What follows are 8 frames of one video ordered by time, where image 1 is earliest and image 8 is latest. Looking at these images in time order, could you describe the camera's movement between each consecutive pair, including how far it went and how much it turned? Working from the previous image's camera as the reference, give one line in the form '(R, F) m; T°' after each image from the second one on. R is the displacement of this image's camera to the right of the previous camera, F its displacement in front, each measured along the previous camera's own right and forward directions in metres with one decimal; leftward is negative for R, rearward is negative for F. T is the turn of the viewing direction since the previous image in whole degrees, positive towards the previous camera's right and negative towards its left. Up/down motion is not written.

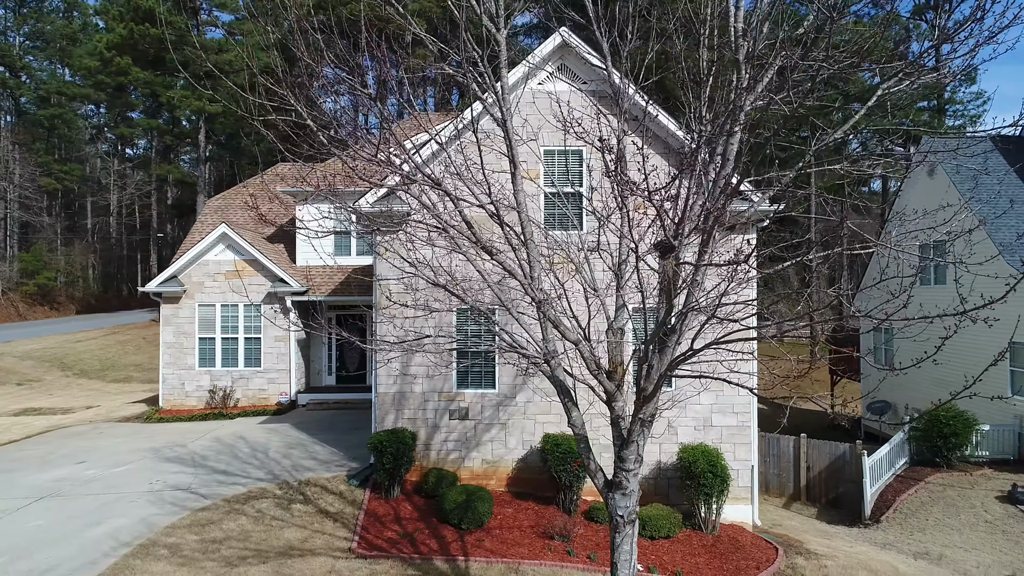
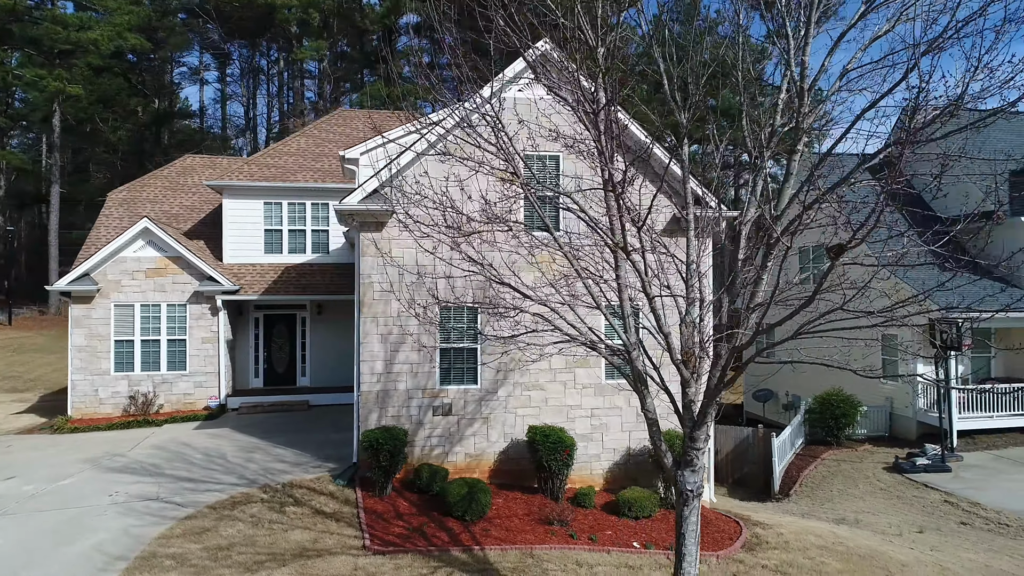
(-2.0, -0.2) m; +11°
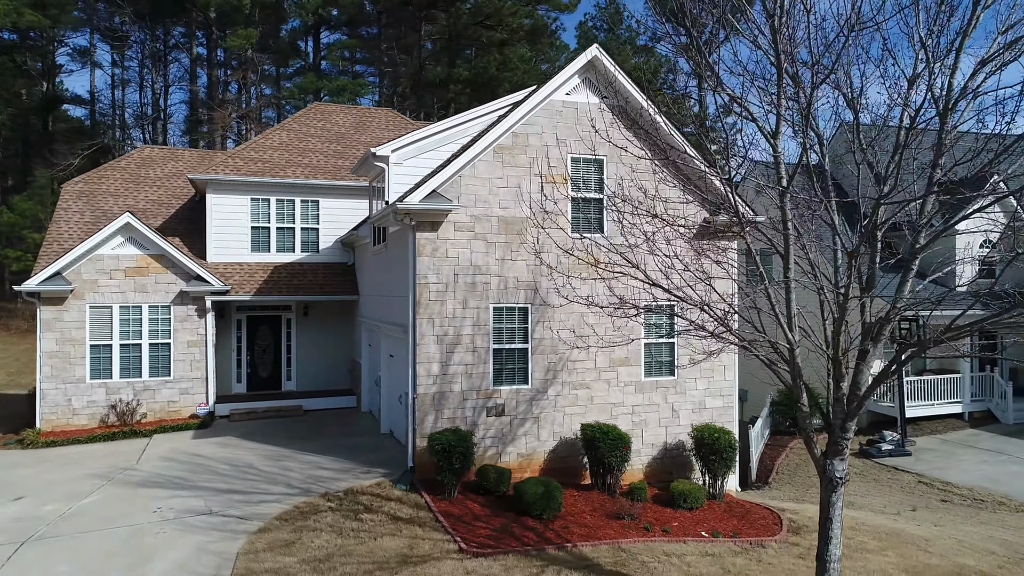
(-2.7, +0.1) m; +8°
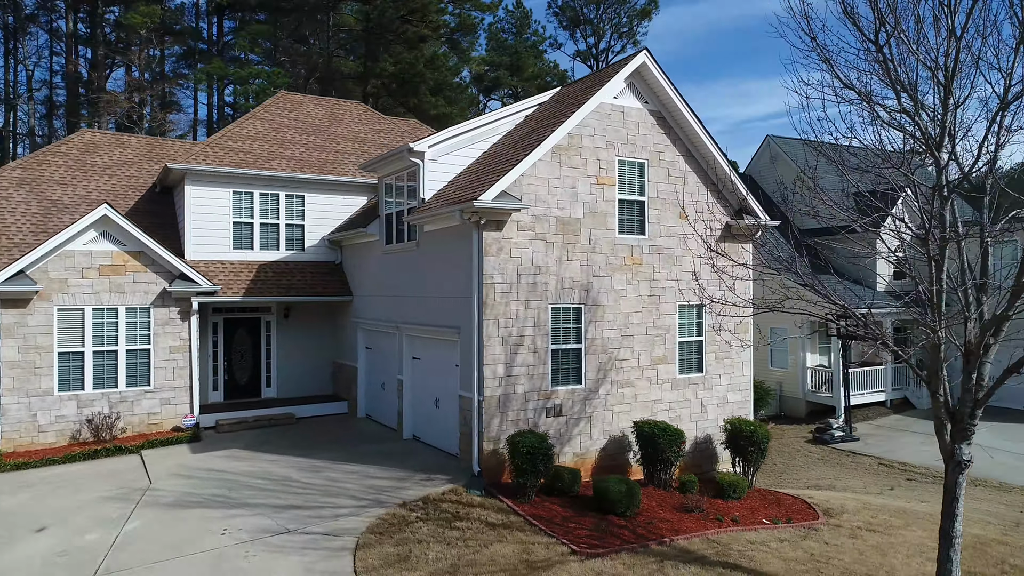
(-3.1, +0.3) m; +10°
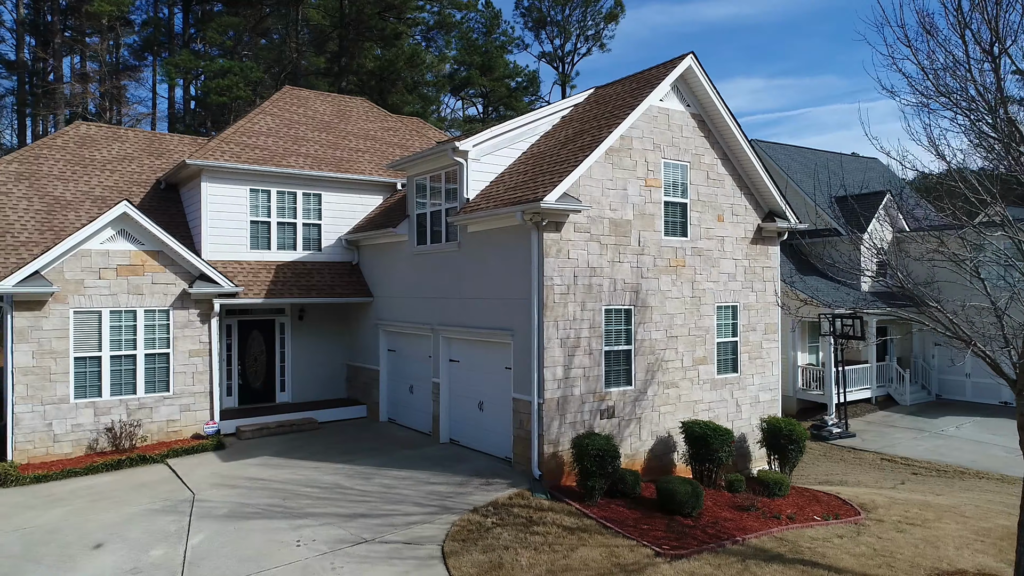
(-1.8, +0.2) m; +4°
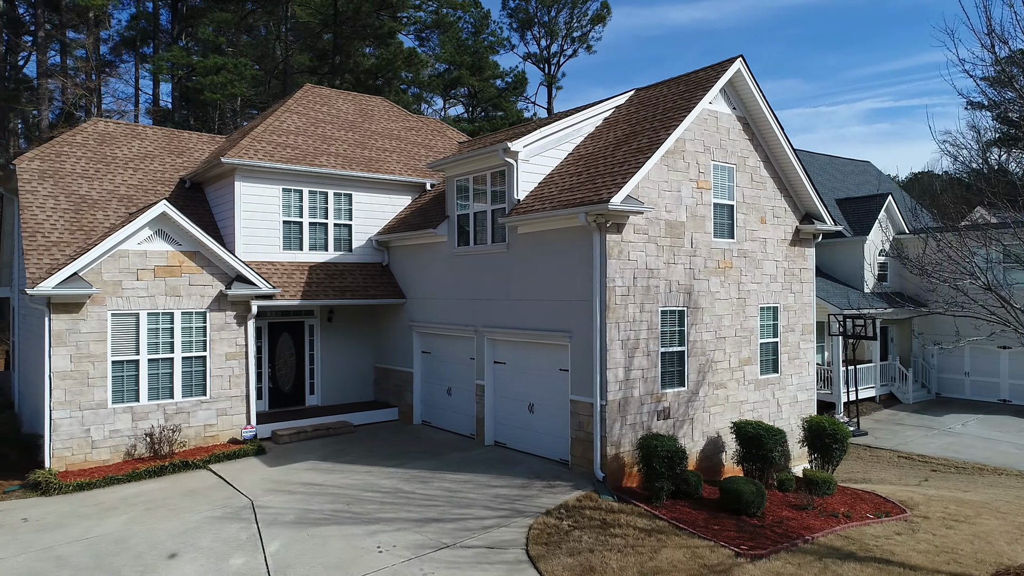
(-1.5, +0.1) m; +2°
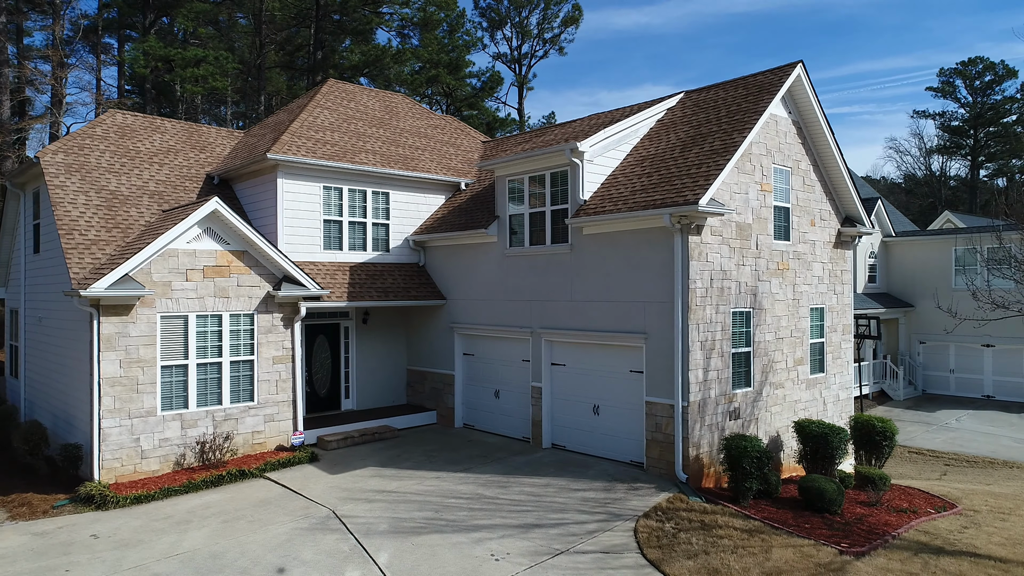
(-2.1, +0.2) m; +4°
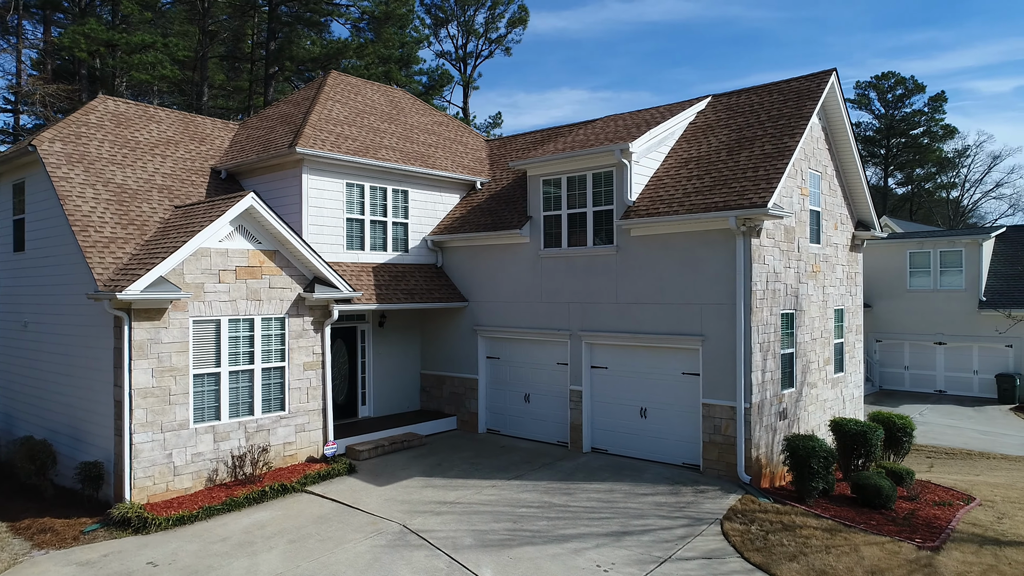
(-2.2, +0.4) m; +6°
